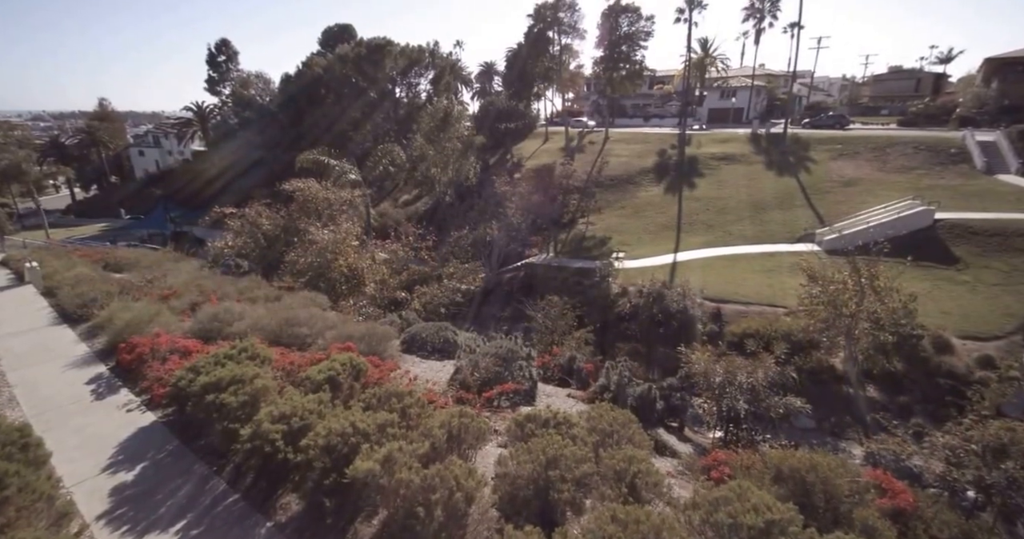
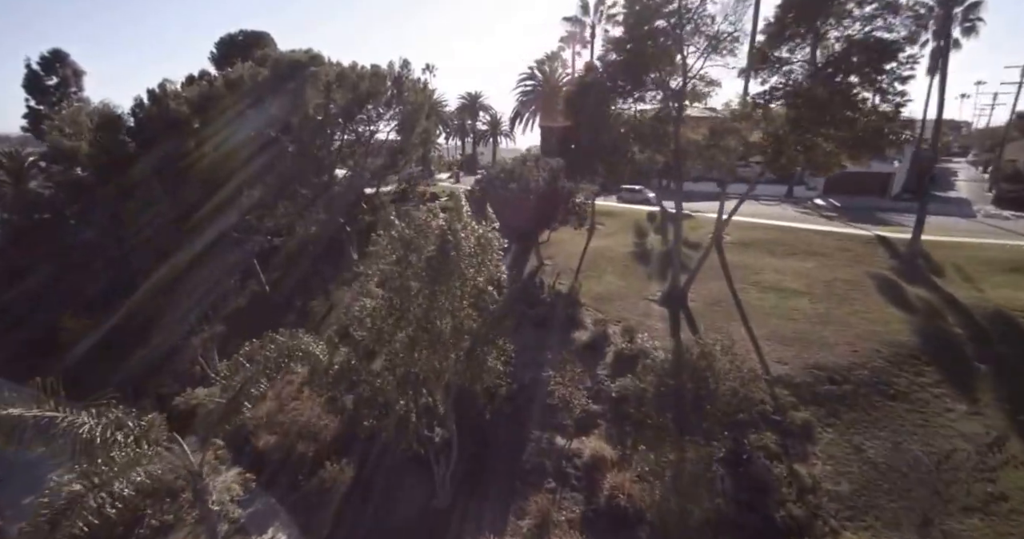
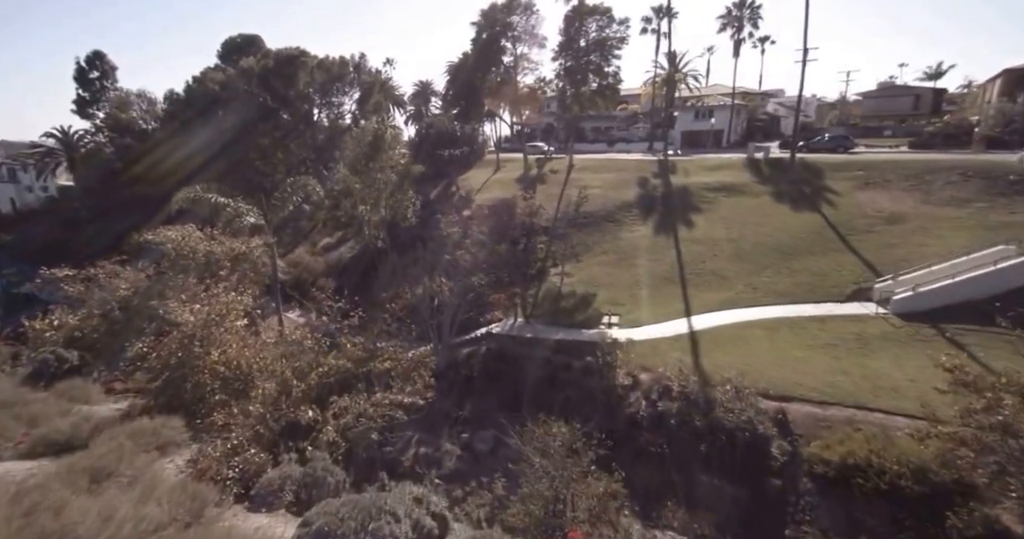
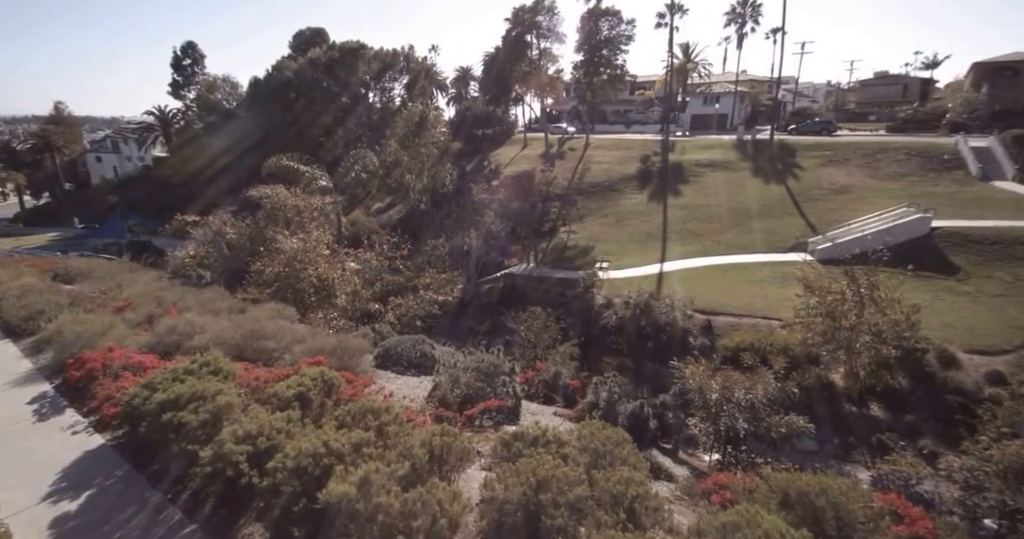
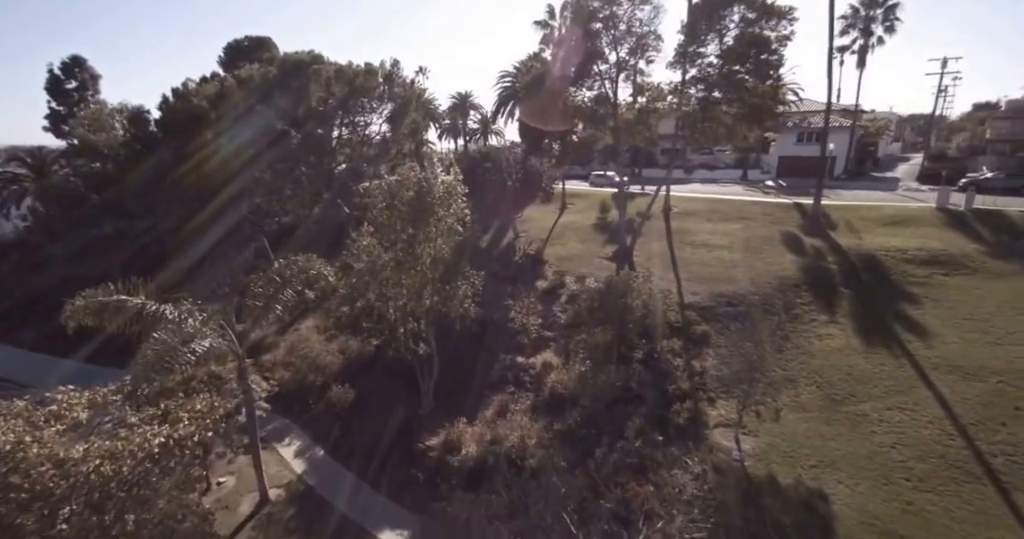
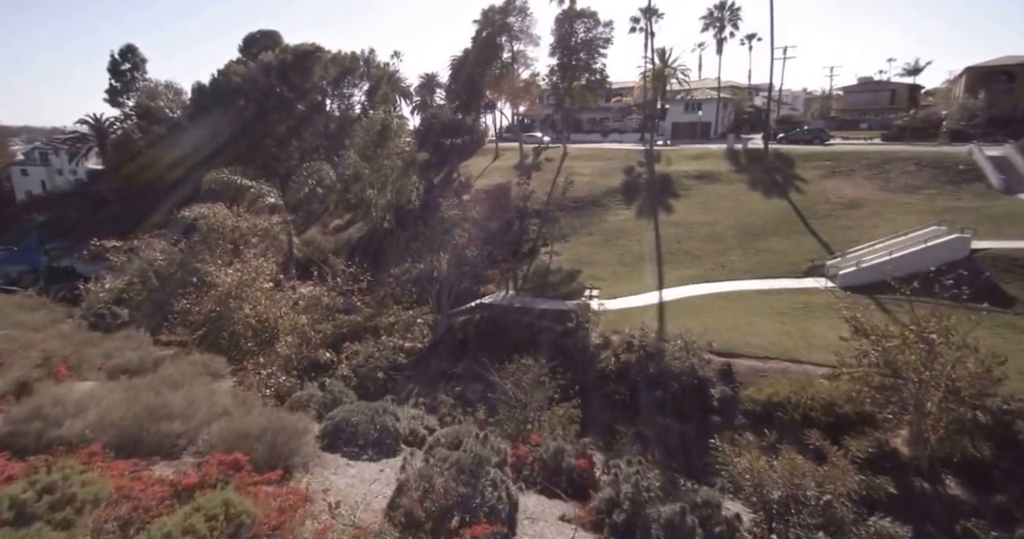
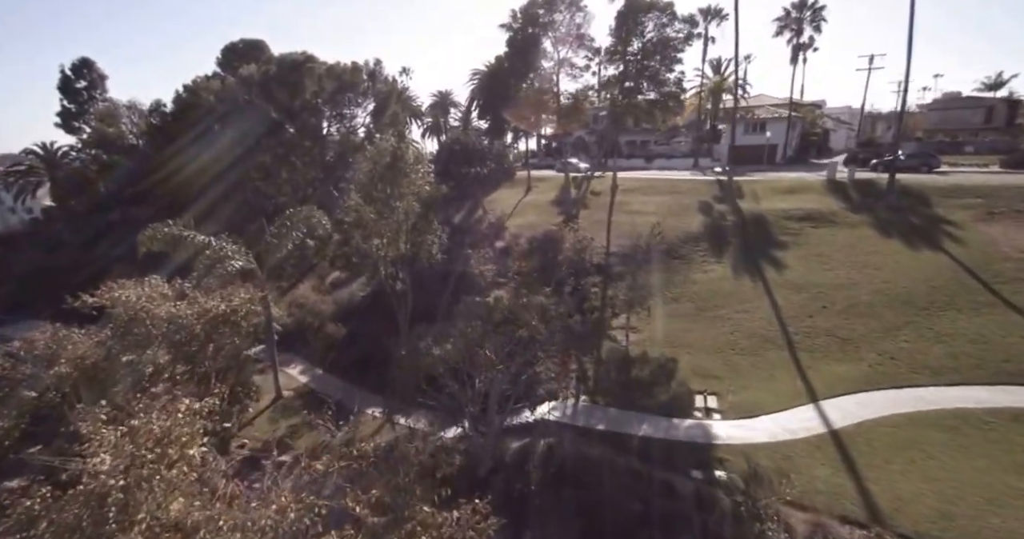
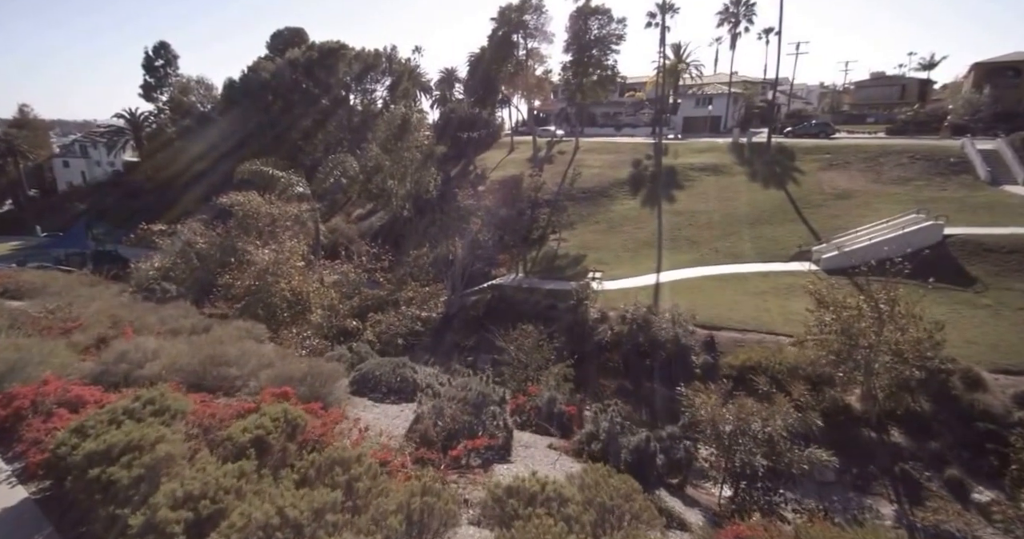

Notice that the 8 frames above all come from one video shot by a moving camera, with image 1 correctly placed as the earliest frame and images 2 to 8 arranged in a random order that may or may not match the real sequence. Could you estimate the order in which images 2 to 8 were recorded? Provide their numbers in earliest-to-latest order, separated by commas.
4, 8, 6, 3, 7, 5, 2
